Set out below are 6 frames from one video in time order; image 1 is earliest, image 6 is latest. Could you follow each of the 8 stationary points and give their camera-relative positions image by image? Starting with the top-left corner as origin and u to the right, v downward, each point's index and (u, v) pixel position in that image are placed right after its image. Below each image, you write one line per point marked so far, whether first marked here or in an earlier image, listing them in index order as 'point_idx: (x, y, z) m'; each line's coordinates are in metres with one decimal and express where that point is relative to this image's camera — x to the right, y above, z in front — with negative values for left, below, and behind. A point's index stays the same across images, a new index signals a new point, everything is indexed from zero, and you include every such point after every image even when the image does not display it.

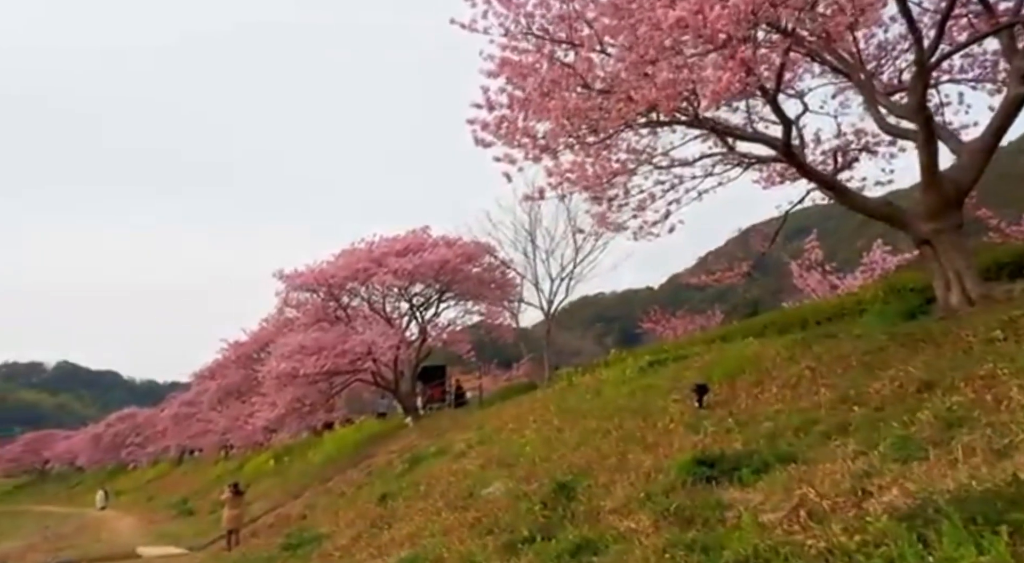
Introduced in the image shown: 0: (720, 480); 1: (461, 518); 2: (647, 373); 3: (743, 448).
0: (+2.0, -1.9, +7.7) m
1: (-0.7, -3.4, +11.3) m
2: (+2.6, -1.8, +15.6) m
3: (+2.4, -1.7, +8.4) m
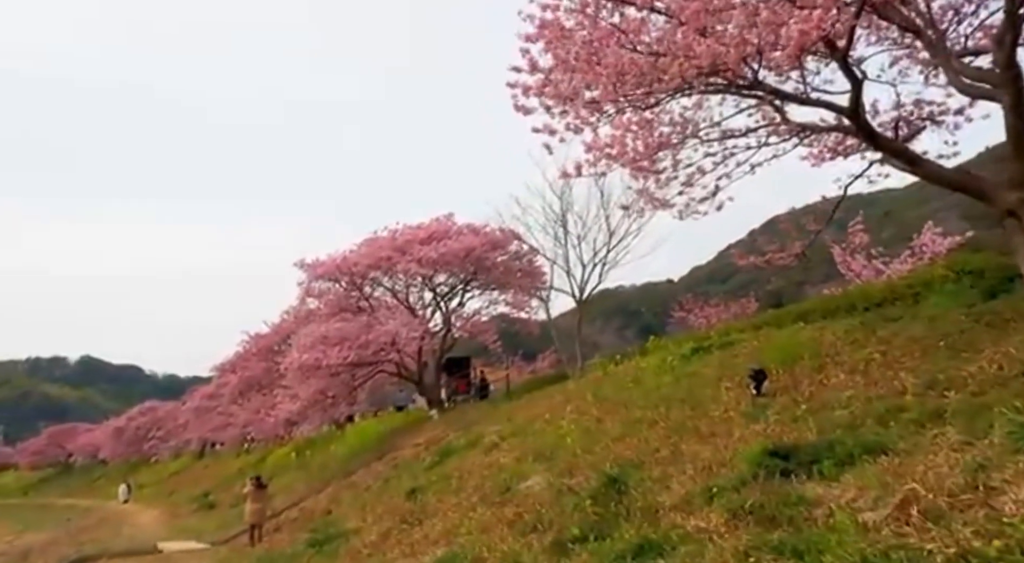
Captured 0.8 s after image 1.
0: (+2.4, -1.7, +6.9) m
1: (-0.2, -3.1, +10.6) m
2: (+3.3, -1.4, +14.8) m
3: (+2.9, -1.5, +7.6) m
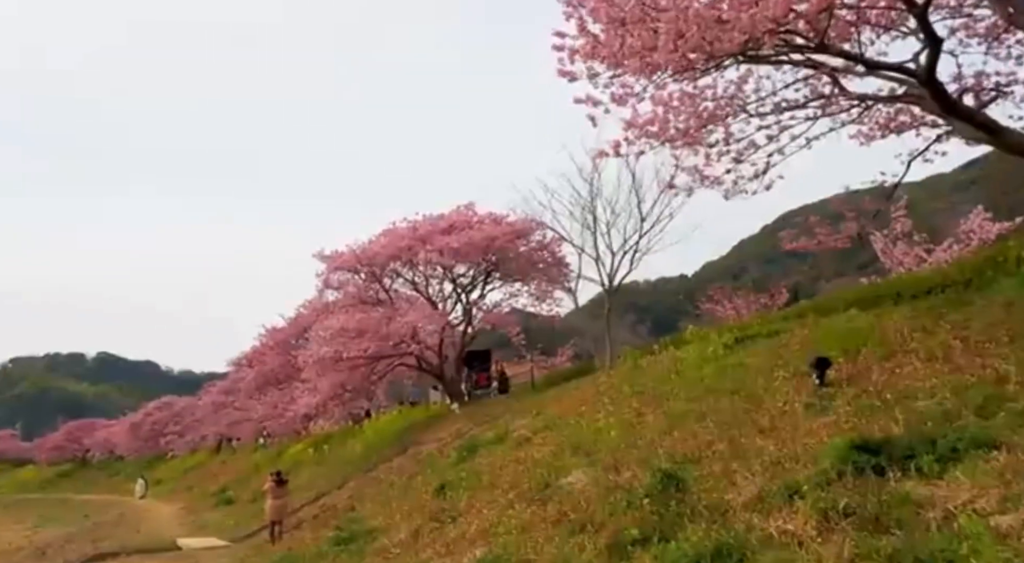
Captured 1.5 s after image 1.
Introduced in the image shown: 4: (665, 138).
0: (+2.9, -1.4, +6.1) m
1: (+0.3, -2.9, +9.9) m
2: (+3.9, -1.2, +14.0) m
3: (+3.4, -1.3, +6.8) m
4: (+2.4, +2.3, +12.6) m
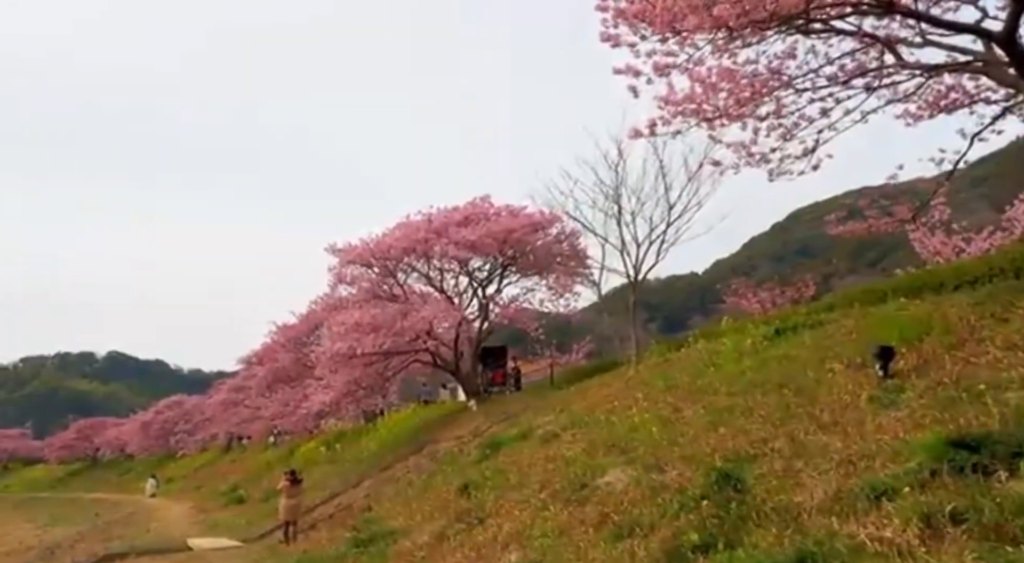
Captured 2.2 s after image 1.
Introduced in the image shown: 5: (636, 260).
0: (+3.3, -1.3, +5.4) m
1: (+0.8, -2.7, +9.2) m
2: (+4.3, -1.0, +13.3) m
3: (+3.7, -1.1, +6.1) m
4: (+2.8, +2.4, +11.9) m
5: (+3.0, +0.5, +19.3) m
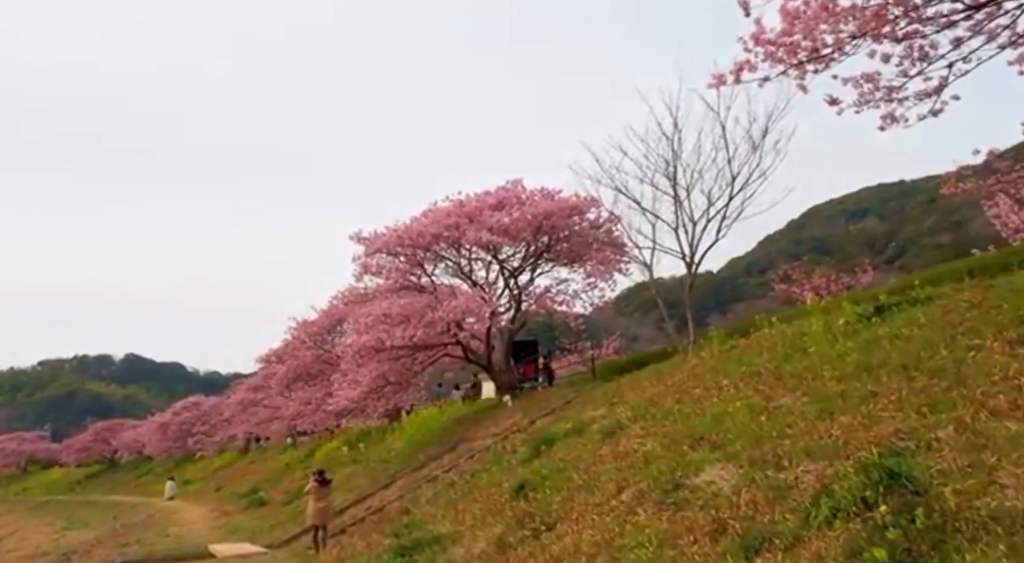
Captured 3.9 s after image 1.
0: (+4.1, -0.8, +3.8) m
1: (+1.6, -2.3, +7.7) m
2: (+5.2, -0.6, +11.7) m
3: (+4.5, -0.6, +4.5) m
4: (+3.7, +2.9, +10.3) m
5: (+4.0, +0.9, +17.7) m
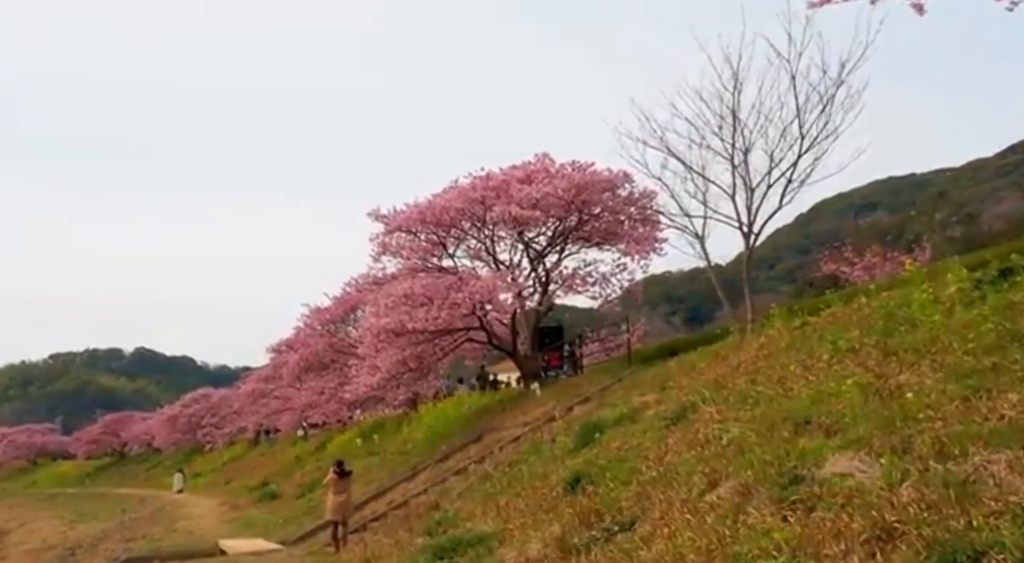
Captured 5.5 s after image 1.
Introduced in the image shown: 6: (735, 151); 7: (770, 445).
0: (+4.7, -0.4, +2.1) m
1: (+2.3, -1.8, +6.0) m
2: (+5.9, -0.1, +10.0) m
3: (+5.2, -0.2, +2.8) m
4: (+4.4, +3.3, +8.6) m
5: (+4.8, +1.5, +16.0) m
6: (+4.5, +2.6, +16.2) m
7: (+2.6, -1.7, +8.4) m
